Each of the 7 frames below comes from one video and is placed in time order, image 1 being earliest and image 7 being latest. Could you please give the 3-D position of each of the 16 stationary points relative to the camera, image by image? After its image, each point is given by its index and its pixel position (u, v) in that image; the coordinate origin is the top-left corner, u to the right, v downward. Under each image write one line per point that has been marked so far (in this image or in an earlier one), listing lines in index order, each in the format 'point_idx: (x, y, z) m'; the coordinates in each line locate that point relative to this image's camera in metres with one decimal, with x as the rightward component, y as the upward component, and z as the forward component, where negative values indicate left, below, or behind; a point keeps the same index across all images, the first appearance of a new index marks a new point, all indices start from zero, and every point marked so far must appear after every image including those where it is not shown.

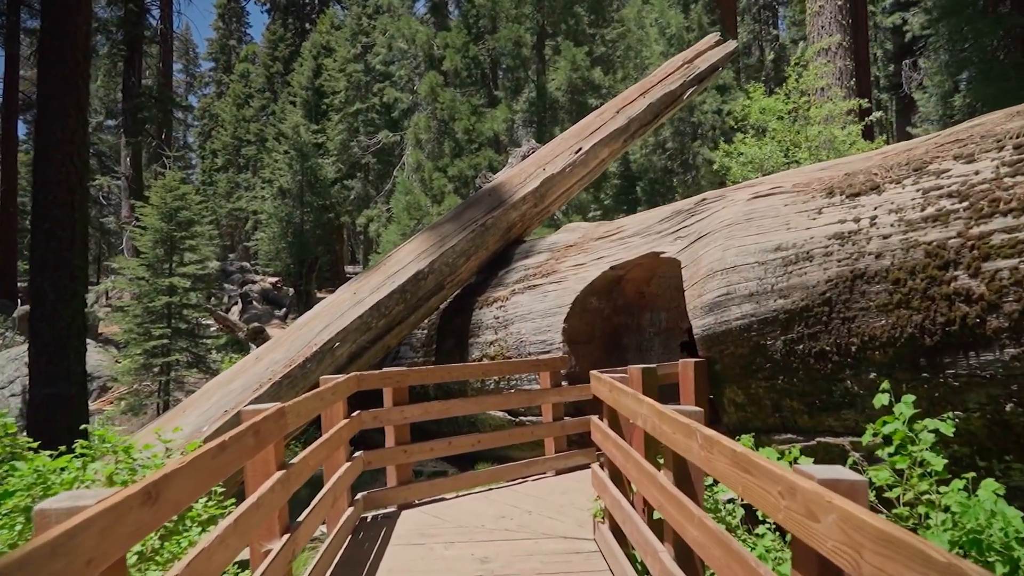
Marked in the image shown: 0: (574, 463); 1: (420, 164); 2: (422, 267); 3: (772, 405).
0: (+0.6, -1.6, +6.4) m
1: (-2.0, +2.5, +15.6) m
2: (-1.0, +0.2, +8.0) m
3: (+1.7, -0.8, +4.6) m
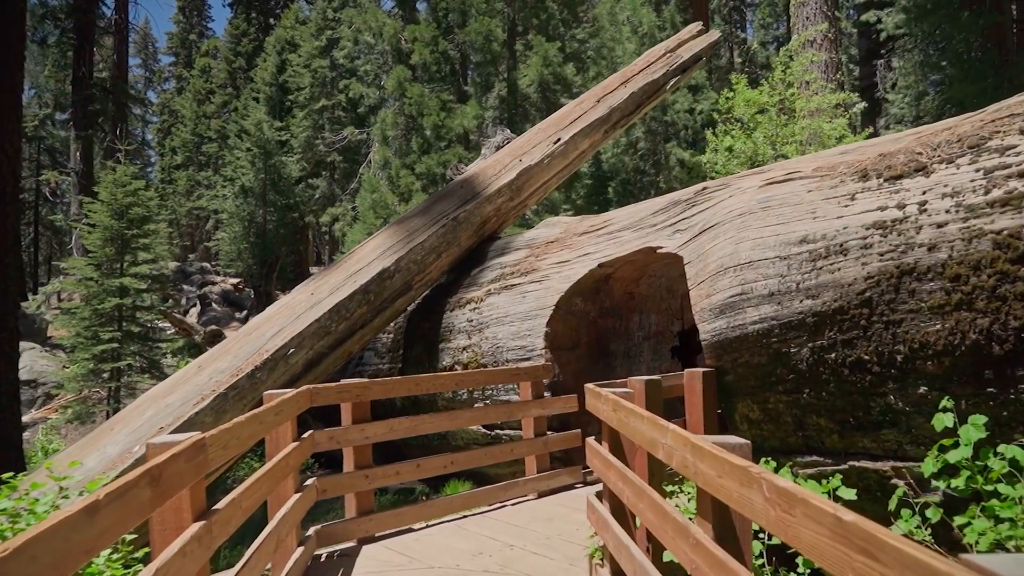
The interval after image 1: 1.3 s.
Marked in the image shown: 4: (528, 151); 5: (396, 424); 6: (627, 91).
0: (+0.4, -1.6, +5.7) m
1: (-2.6, +2.5, +14.8) m
2: (-1.3, +0.2, +7.3) m
3: (+1.6, -0.8, +3.9) m
4: (+0.2, +1.7, +8.8) m
5: (-0.8, -0.9, +4.9) m
6: (+1.6, +2.7, +9.8) m
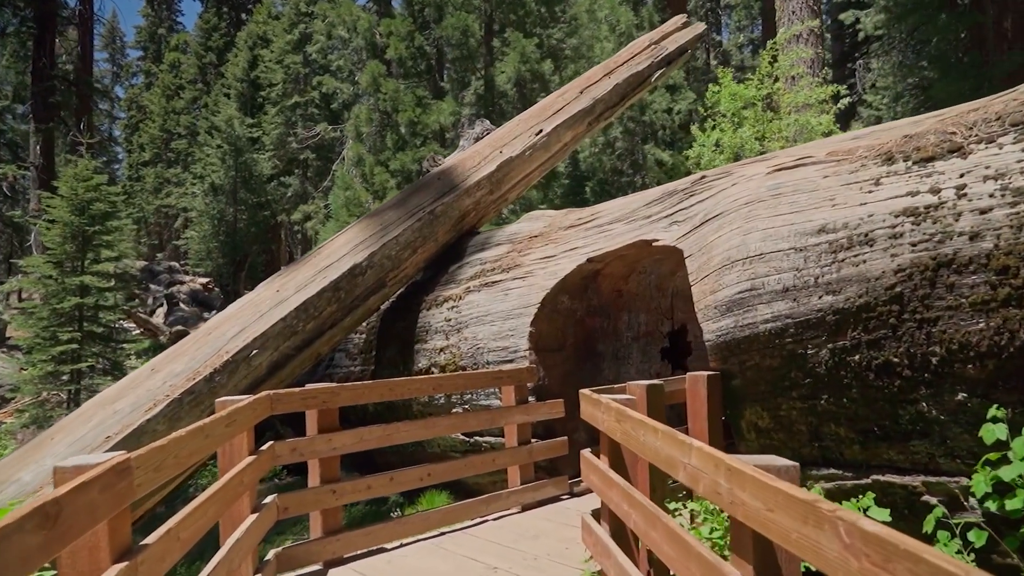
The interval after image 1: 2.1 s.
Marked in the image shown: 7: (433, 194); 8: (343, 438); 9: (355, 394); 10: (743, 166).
0: (+0.2, -1.6, +5.3) m
1: (-3.0, +2.5, +14.3) m
2: (-1.5, +0.3, +6.8) m
3: (+1.5, -0.7, +3.6) m
4: (0.0, +1.7, +8.4) m
5: (-0.9, -0.9, +4.4) m
6: (+1.3, +2.7, +9.4) m
7: (-0.9, +1.0, +7.6) m
8: (-1.0, -0.9, +4.3) m
9: (-1.0, -0.7, +4.4) m
10: (+1.5, +0.8, +4.5) m
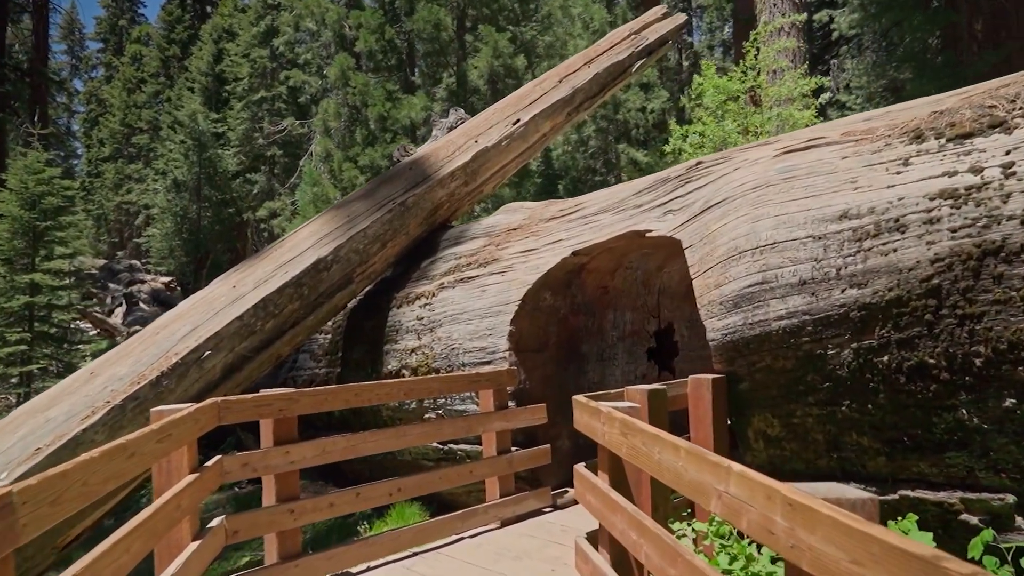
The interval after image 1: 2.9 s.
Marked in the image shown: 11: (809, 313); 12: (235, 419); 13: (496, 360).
0: (+0.1, -1.5, +4.9) m
1: (-3.5, +2.6, +13.8) m
2: (-1.7, +0.3, +6.3) m
3: (+1.4, -0.7, +3.2) m
4: (-0.3, +1.8, +7.9) m
5: (-1.0, -0.9, +3.9) m
6: (+1.0, +2.8, +9.1) m
7: (-1.1, +1.0, +7.1) m
8: (-1.1, -0.9, +3.8) m
9: (-1.1, -0.6, +3.9) m
10: (+1.3, +0.8, +4.1) m
11: (+1.3, -0.1, +3.1) m
12: (-1.4, -0.7, +3.6) m
13: (-0.1, -0.5, +5.3) m
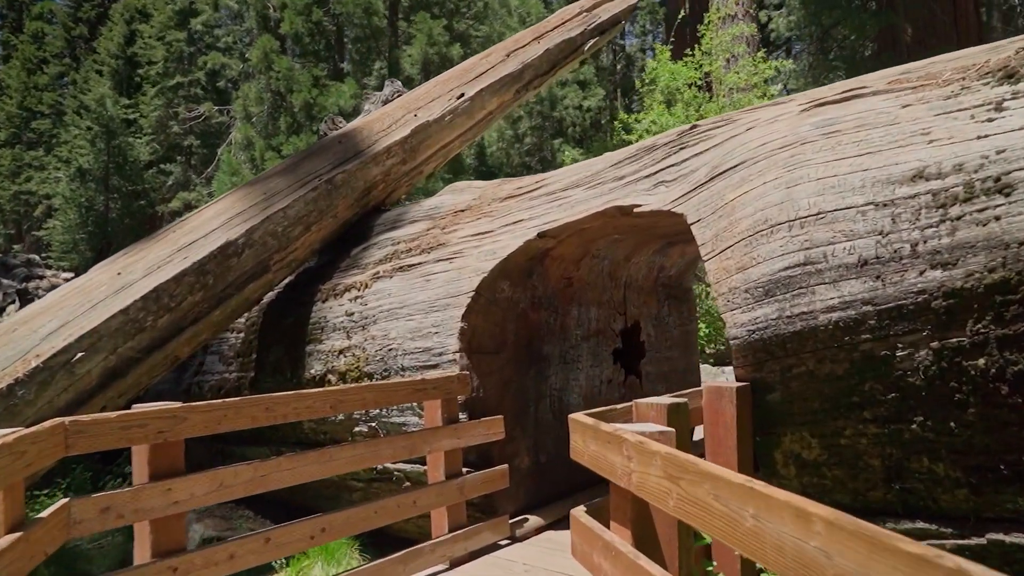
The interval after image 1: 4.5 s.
0: (-0.2, -1.5, +4.0) m
1: (-4.7, +2.7, +12.5) m
2: (-2.1, +0.4, +5.2) m
3: (+1.3, -0.6, +2.5) m
4: (-0.9, +1.8, +7.0) m
5: (-1.2, -0.8, +3.0) m
6: (+0.3, +2.8, +8.3) m
7: (-1.6, +1.1, +6.1) m
8: (-1.3, -0.8, +2.9) m
9: (-1.3, -0.6, +3.0) m
10: (+1.2, +0.9, +3.4) m
11: (+1.2, 0.0, +2.4) m
12: (-1.5, -0.6, +2.6) m
13: (-0.4, -0.5, +4.4) m
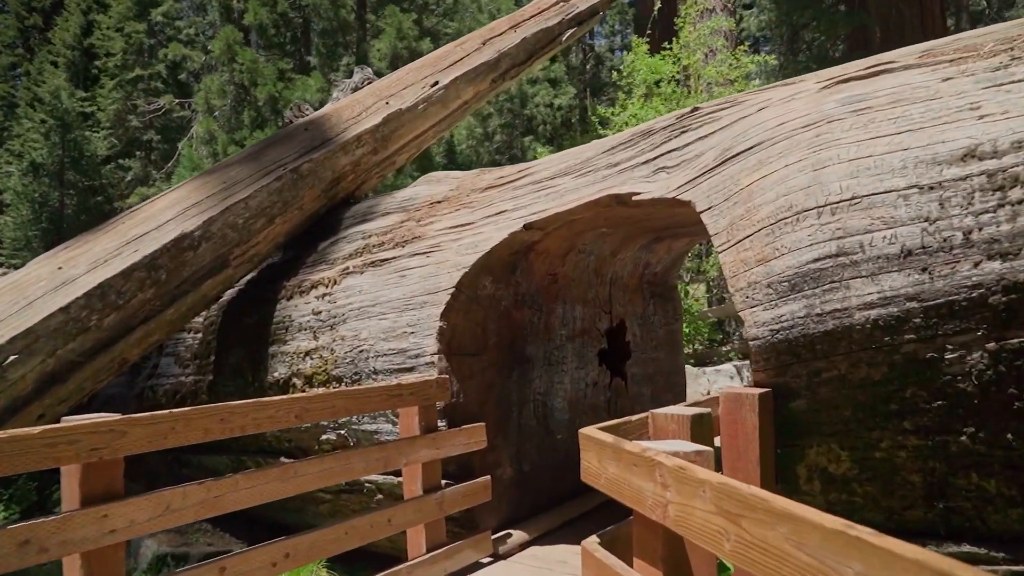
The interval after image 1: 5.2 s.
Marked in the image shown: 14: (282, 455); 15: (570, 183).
0: (-0.3, -1.4, +3.7) m
1: (-5.1, +2.7, +11.9) m
2: (-2.2, +0.4, +4.8) m
3: (+1.3, -0.6, +2.2) m
4: (-1.1, +1.8, +6.7) m
5: (-1.2, -0.8, +2.6) m
6: (+0.1, +2.8, +7.9) m
7: (-1.7, +1.1, +5.7) m
8: (-1.3, -0.8, +2.5) m
9: (-1.3, -0.5, +2.6) m
10: (+1.1, +0.9, +3.1) m
11: (+1.2, 0.0, +2.1) m
12: (-1.6, -0.6, +2.2) m
13: (-0.5, -0.4, +4.1) m
14: (-1.5, -1.1, +4.5) m
15: (+0.3, +0.6, +3.7) m
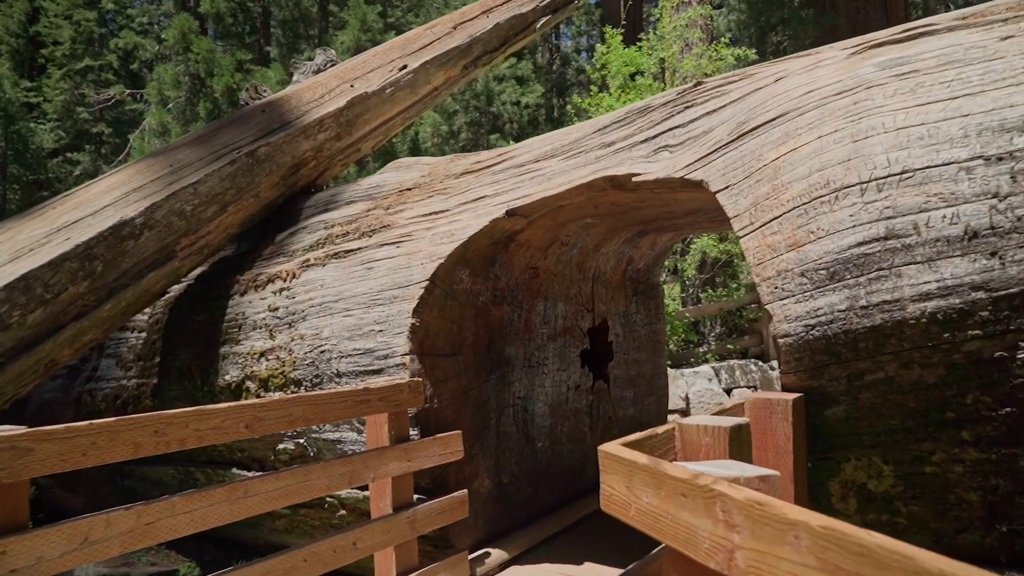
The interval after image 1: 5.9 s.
0: (-0.4, -1.4, +3.3) m
1: (-5.6, +2.7, +11.3) m
2: (-2.3, +0.4, +4.3) m
3: (+1.3, -0.6, +1.9) m
4: (-1.3, +1.9, +6.2) m
5: (-1.3, -0.7, +2.1) m
6: (-0.2, +2.9, +7.6) m
7: (-1.9, +1.2, +5.2) m
8: (-1.4, -0.7, +2.0) m
9: (-1.3, -0.5, +2.1) m
10: (+1.1, +0.9, +2.8) m
11: (+1.2, 0.0, +1.8) m
12: (-1.6, -0.5, +1.7) m
13: (-0.6, -0.4, +3.7) m
14: (-1.6, -1.0, +4.0) m
15: (+0.2, +0.6, +3.4) m
